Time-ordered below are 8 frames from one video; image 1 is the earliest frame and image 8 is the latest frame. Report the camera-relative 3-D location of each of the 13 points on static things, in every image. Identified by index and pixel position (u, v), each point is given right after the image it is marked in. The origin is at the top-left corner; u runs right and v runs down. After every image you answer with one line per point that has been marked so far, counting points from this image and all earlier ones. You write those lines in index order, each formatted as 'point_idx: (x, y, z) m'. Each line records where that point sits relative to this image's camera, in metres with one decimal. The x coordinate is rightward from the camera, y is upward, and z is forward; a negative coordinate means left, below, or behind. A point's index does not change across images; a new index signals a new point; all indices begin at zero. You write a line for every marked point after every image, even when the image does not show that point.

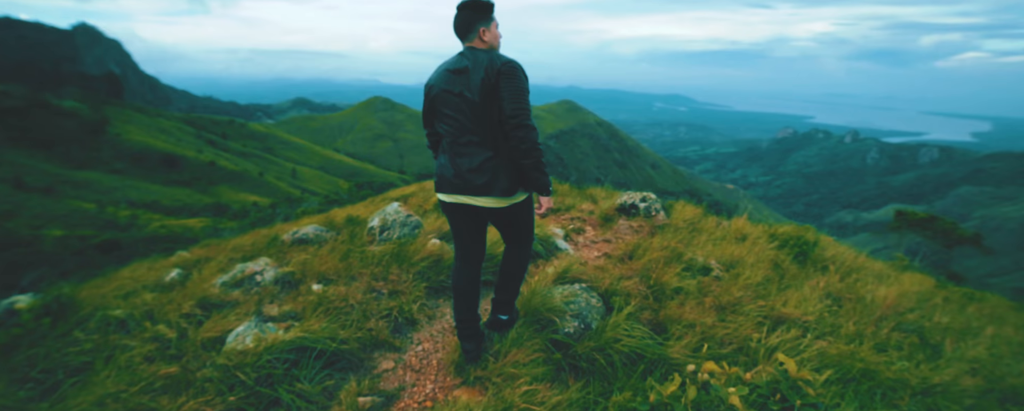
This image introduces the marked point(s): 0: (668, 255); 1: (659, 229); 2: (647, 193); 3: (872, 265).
0: (+2.5, -0.7, +7.2) m
1: (+2.8, -0.5, +8.9) m
2: (+3.0, +0.3, +10.4) m
3: (+6.2, -1.0, +8.1) m
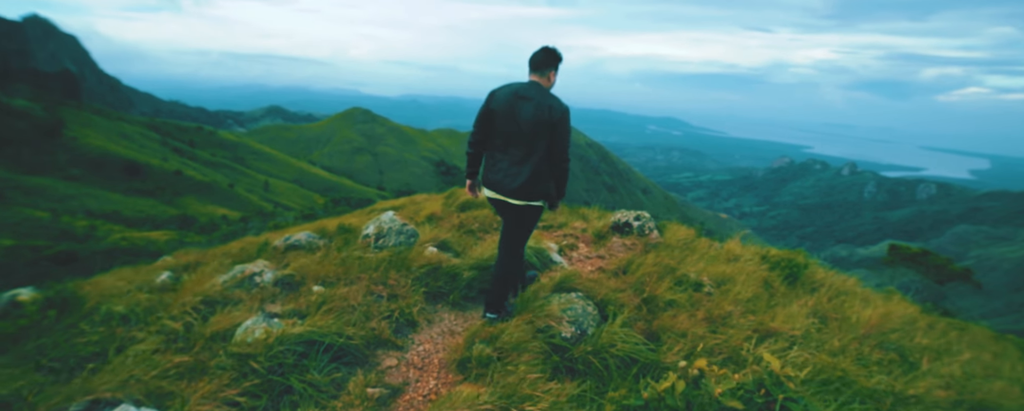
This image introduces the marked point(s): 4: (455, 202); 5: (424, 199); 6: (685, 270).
0: (+2.5, -1.0, +7.4) m
1: (+2.8, -0.8, +9.2) m
2: (+3.0, -0.2, +10.7) m
3: (+6.1, -1.5, +8.4) m
4: (-1.5, +0.1, +13.3) m
5: (-2.5, +0.2, +14.2) m
6: (+2.9, -1.0, +7.7) m
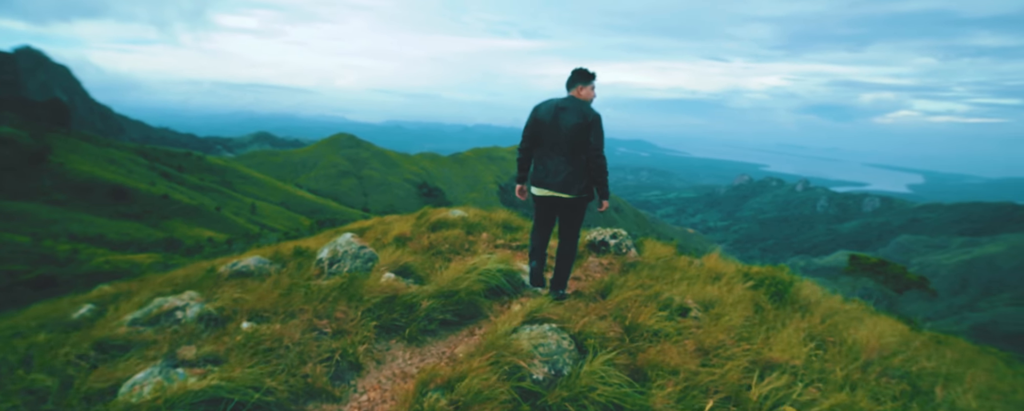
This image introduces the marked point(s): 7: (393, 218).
0: (+2.0, -1.2, +6.7) m
1: (+2.1, -1.1, +8.5) m
2: (+2.2, -0.5, +10.0) m
3: (+5.6, -1.7, +7.9) m
4: (-2.3, -0.4, +12.4) m
5: (-3.4, -0.4, +13.2) m
6: (+2.4, -1.2, +7.0) m
7: (-3.6, -0.3, +13.7) m
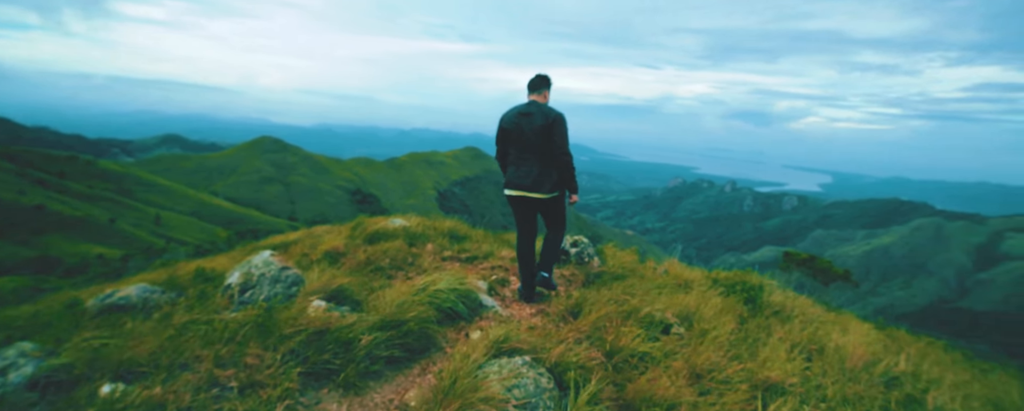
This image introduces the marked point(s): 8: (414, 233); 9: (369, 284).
0: (+1.4, -1.3, +6.0) m
1: (+1.4, -1.2, +7.8) m
2: (+1.3, -0.6, +9.4) m
3: (+4.9, -1.7, +7.6) m
4: (-3.5, -0.6, +11.1) m
5: (-4.7, -0.7, +11.9) m
6: (+1.8, -1.3, +6.4) m
7: (-4.9, -0.6, +12.3) m
8: (-2.3, -0.7, +11.4) m
9: (-2.1, -1.2, +7.0) m
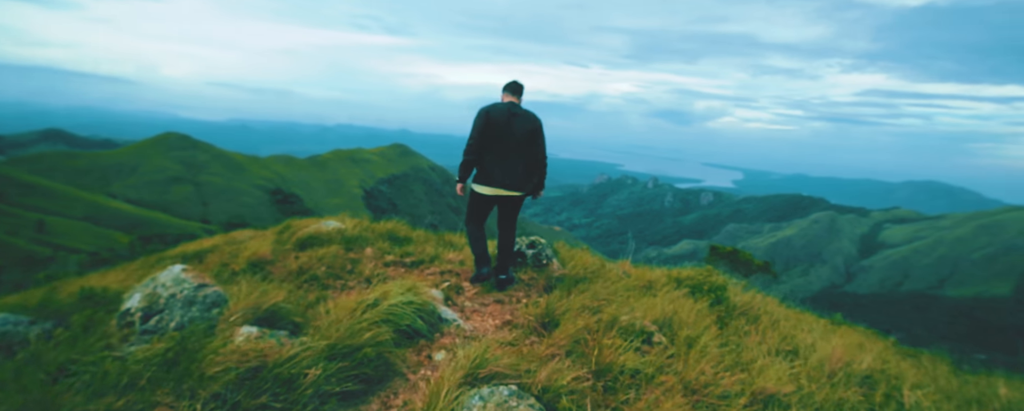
0: (+1.0, -1.2, +5.6) m
1: (+0.7, -1.2, +7.4) m
2: (+0.4, -0.6, +8.9) m
3: (+4.2, -1.7, +7.7) m
4: (-4.6, -0.7, +9.9) m
5: (-5.9, -0.7, +10.5) m
6: (+1.3, -1.3, +6.0) m
7: (-6.2, -0.7, +10.9) m
8: (-3.5, -0.7, +10.3) m
9: (-2.6, -1.2, +6.0) m
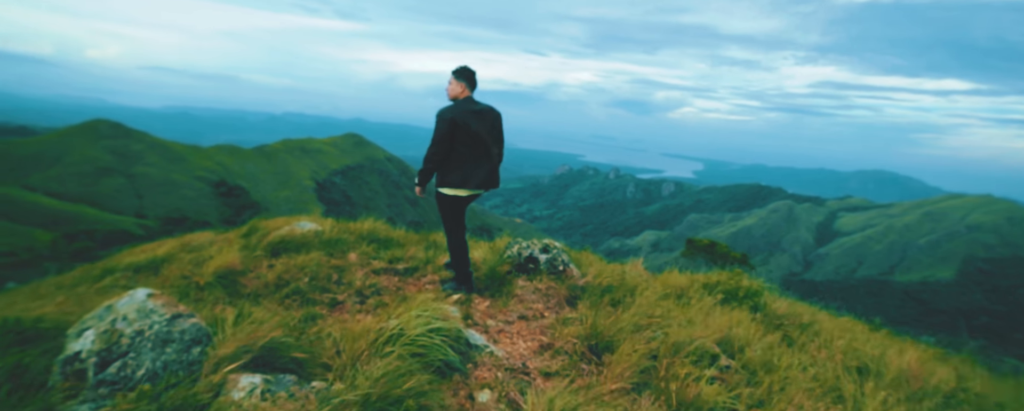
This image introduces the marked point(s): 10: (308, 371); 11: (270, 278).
0: (+1.4, -1.3, +4.9) m
1: (+1.0, -1.2, +6.6) m
2: (+0.5, -0.6, +8.1) m
3: (+4.4, -1.6, +7.2) m
4: (-4.6, -0.7, +8.8) m
5: (-5.9, -0.7, +9.2) m
6: (+1.7, -1.3, +5.3) m
7: (-6.2, -0.7, +9.6) m
8: (-3.4, -0.7, +9.2) m
9: (-2.2, -1.3, +5.0) m
10: (-1.8, -1.4, +4.0) m
11: (-3.5, -1.1, +7.0) m
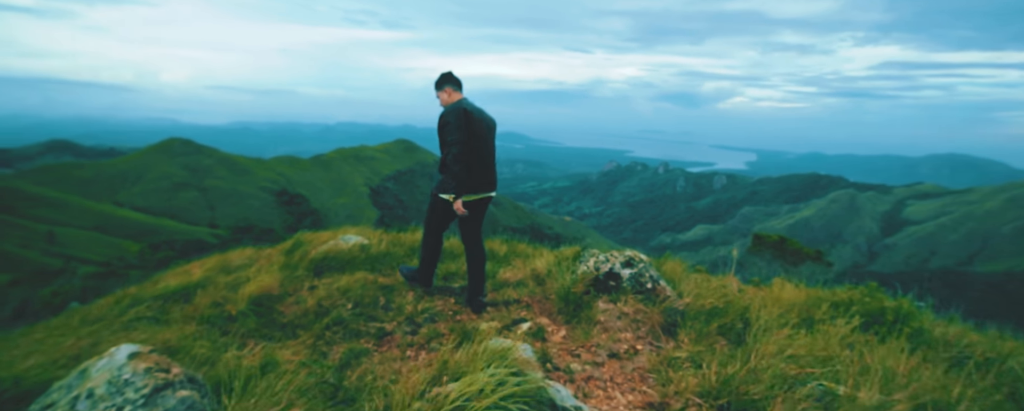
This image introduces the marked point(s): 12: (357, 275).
0: (+2.2, -1.3, +3.5) m
1: (+1.9, -1.3, +5.3) m
2: (+1.6, -0.6, +6.7) m
3: (+5.4, -1.6, +5.5) m
4: (-3.4, -0.9, +7.9) m
5: (-4.7, -1.0, +8.5) m
6: (+2.5, -1.3, +3.9) m
7: (-5.0, -0.9, +8.9) m
8: (-2.3, -0.8, +8.3) m
9: (-1.4, -1.4, +3.9) m
10: (-1.1, -1.5, +2.9) m
11: (-2.6, -1.3, +6.0) m
12: (-2.3, -1.0, +7.1) m
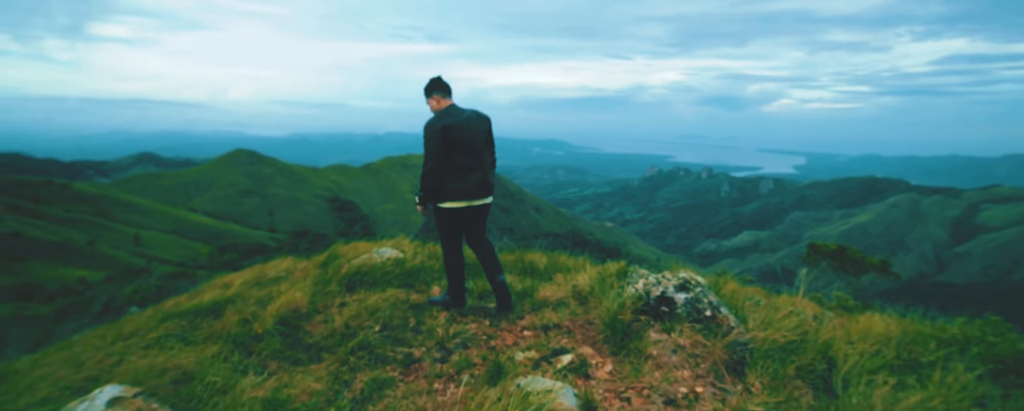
0: (+2.4, -1.5, +2.7) m
1: (+2.3, -1.4, +4.5) m
2: (+2.1, -0.8, +6.0) m
3: (+5.8, -1.7, +4.4) m
4: (-2.8, -1.1, +7.5) m
5: (-4.1, -1.2, +8.2) m
6: (+2.7, -1.5, +3.1) m
7: (-4.3, -1.2, +8.6) m
8: (-1.7, -1.1, +7.8) m
9: (-1.2, -1.6, +3.4) m
10: (-0.9, -1.6, +2.4) m
11: (-2.1, -1.5, +5.6) m
12: (-1.8, -1.3, +6.7) m
